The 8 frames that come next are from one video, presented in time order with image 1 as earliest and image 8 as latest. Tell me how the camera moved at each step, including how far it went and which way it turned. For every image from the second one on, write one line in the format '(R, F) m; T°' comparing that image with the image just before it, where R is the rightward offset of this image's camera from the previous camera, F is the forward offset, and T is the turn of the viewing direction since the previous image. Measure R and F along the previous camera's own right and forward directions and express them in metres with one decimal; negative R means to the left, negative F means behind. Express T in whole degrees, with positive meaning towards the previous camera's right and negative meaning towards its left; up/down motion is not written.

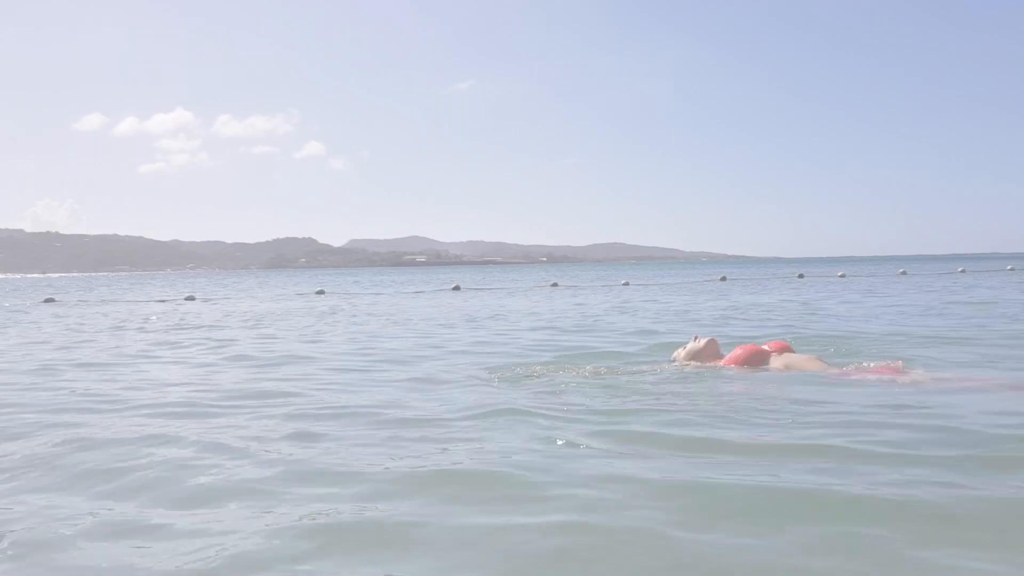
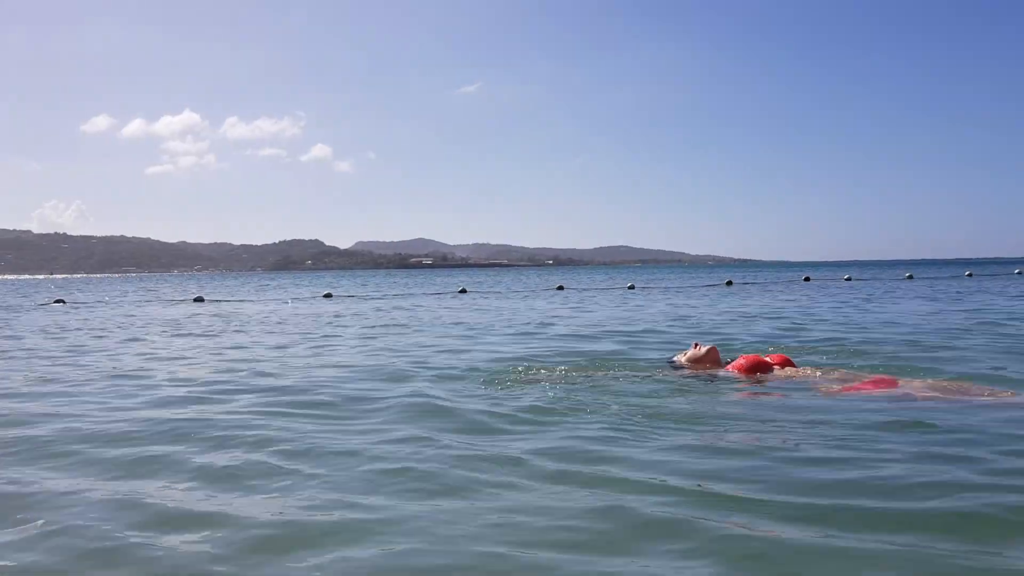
(-0.9, +0.8) m; 0°
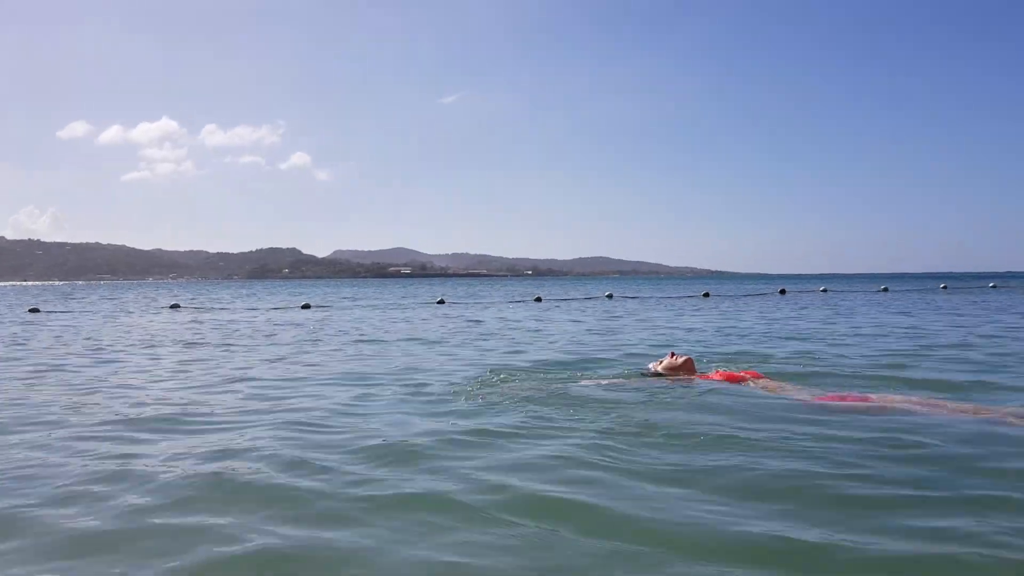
(+1.2, -1.9) m; +1°
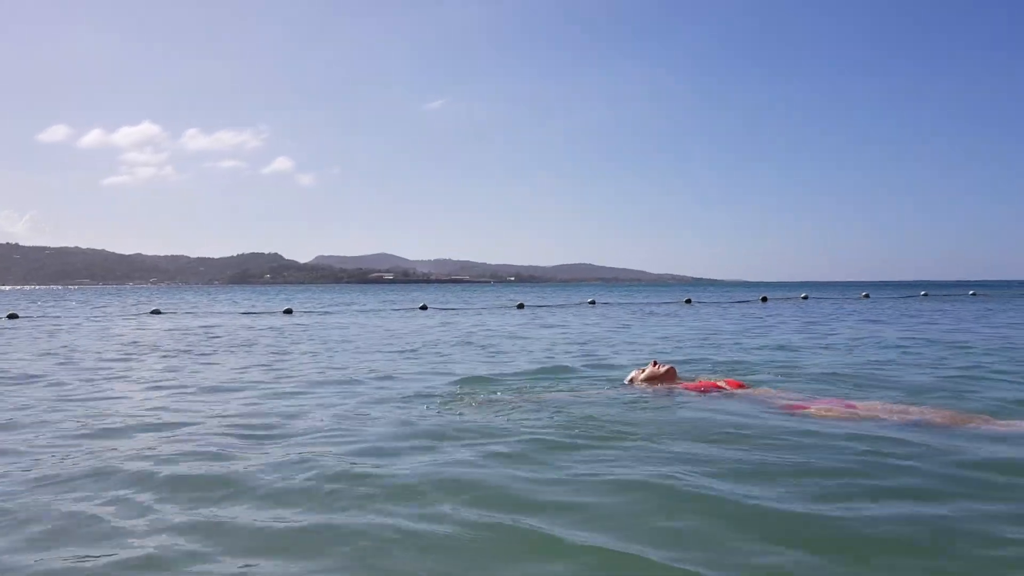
(-3.0, +0.1) m; +2°
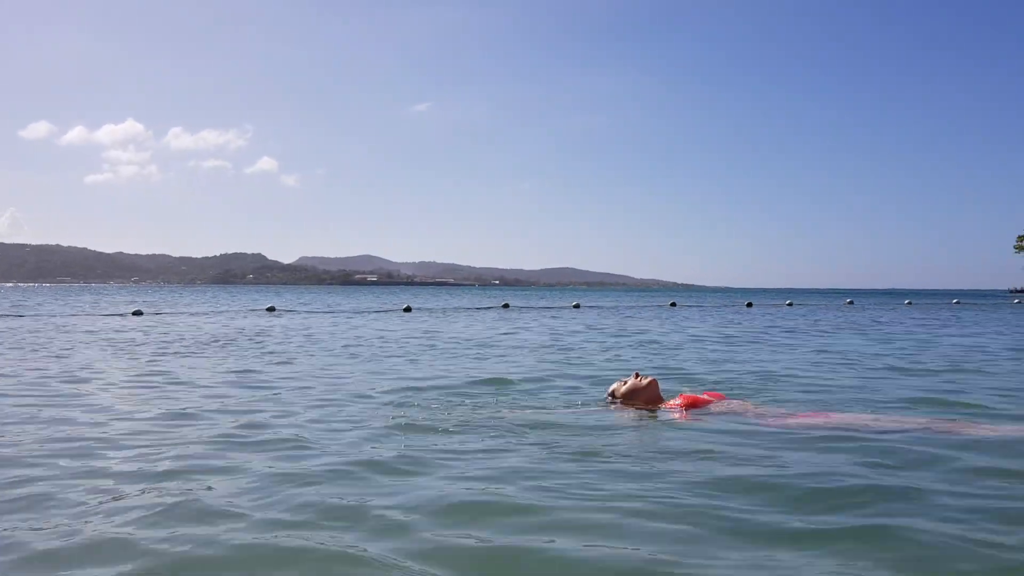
(0.0, +0.1) m; +1°
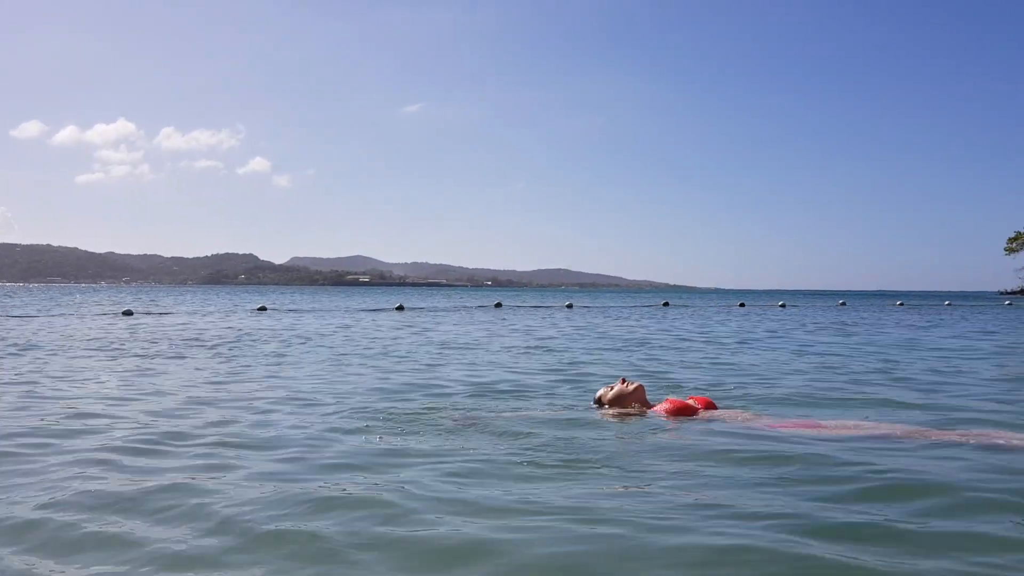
(-1.6, 0.0) m; +1°
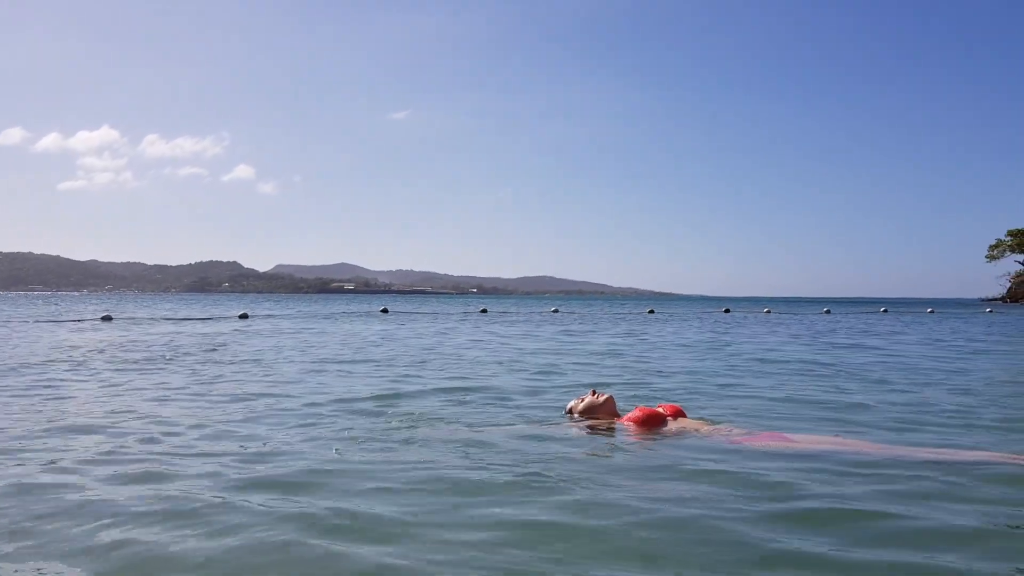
(-1.3, +1.3) m; +1°
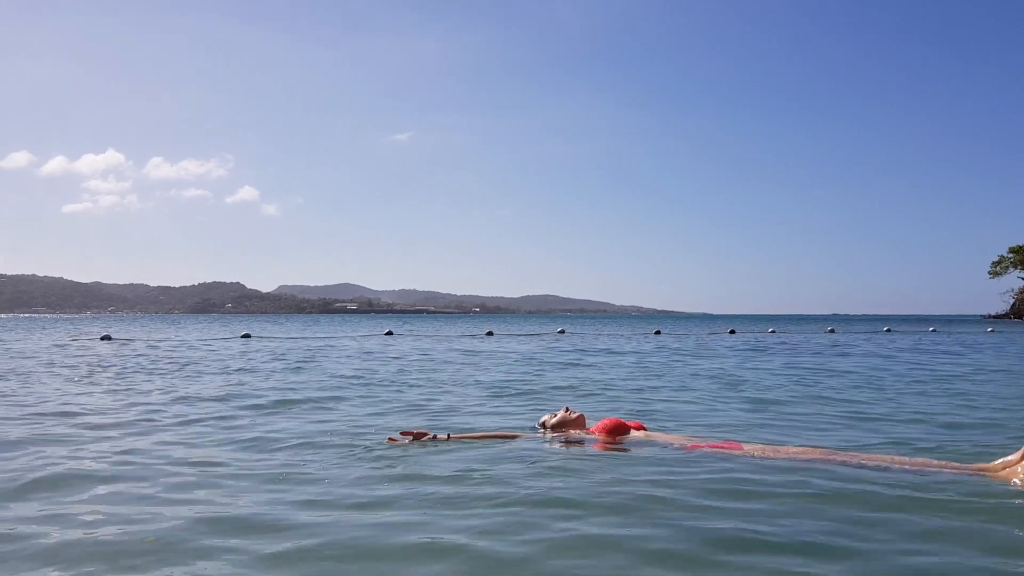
(+0.6, -0.5) m; 0°
